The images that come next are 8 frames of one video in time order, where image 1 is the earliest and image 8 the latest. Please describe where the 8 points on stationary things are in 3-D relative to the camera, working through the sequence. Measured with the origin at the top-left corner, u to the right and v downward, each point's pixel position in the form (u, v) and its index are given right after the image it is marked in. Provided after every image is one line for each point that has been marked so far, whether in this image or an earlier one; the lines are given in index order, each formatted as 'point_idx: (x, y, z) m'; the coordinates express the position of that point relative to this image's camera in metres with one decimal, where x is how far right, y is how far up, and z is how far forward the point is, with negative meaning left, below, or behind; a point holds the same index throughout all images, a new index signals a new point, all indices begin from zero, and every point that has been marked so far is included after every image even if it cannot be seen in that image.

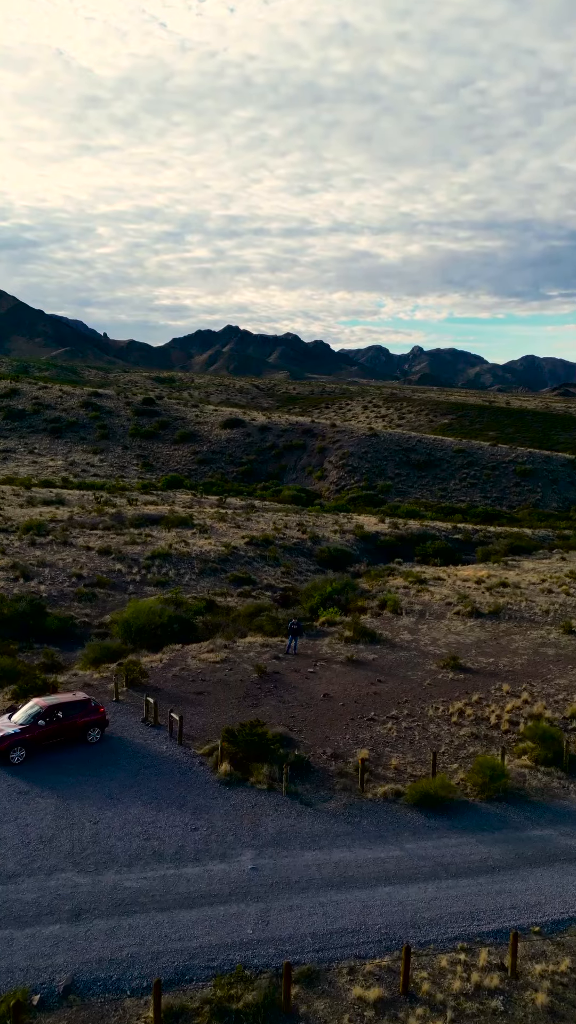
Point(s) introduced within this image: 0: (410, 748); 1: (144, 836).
0: (+2.6, -5.1, +16.7) m
1: (-2.4, -5.4, +12.8) m
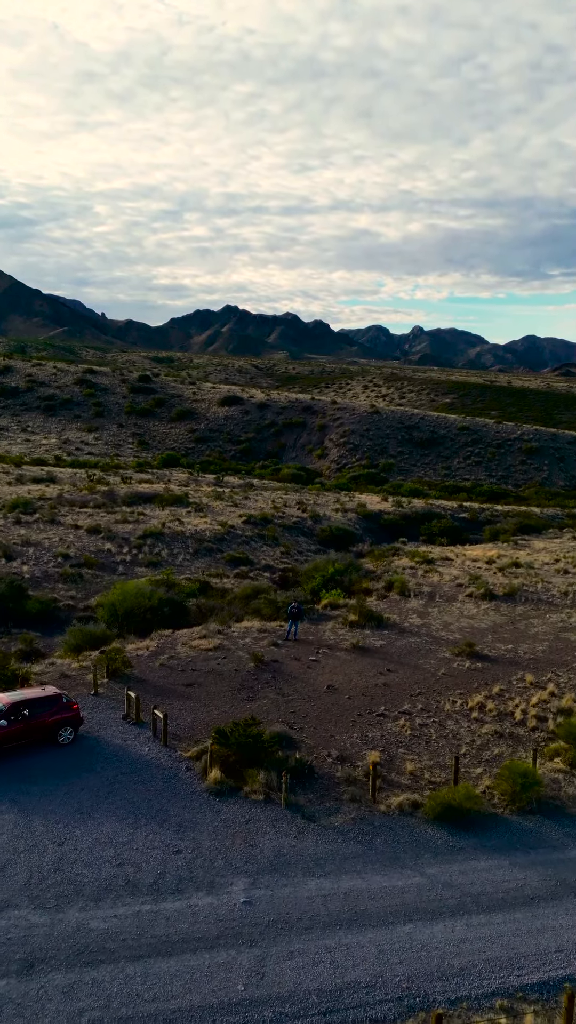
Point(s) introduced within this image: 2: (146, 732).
0: (+2.6, -4.5, +14.6) m
1: (-2.4, -4.9, +10.8) m
2: (-2.7, -4.2, +14.9) m
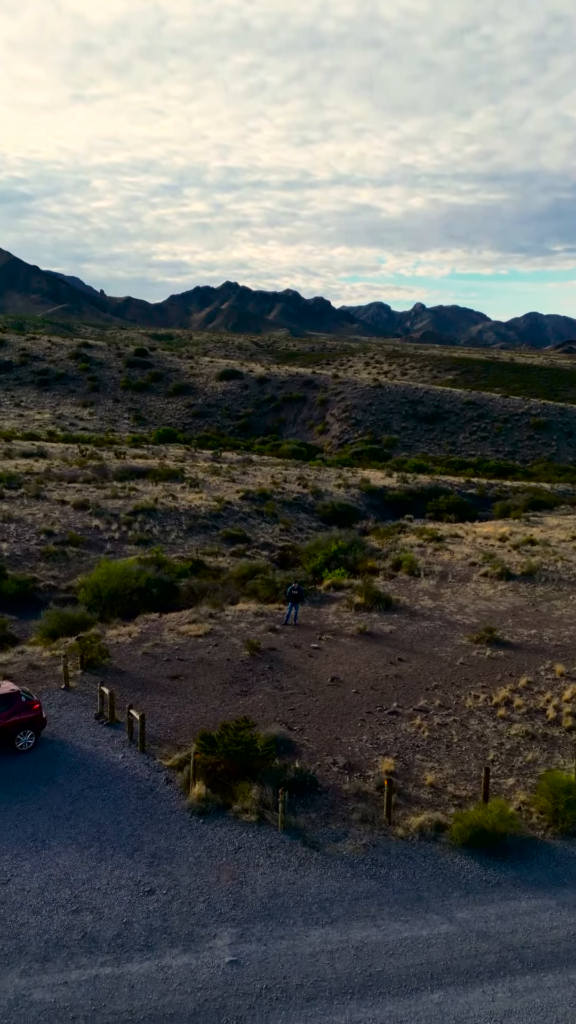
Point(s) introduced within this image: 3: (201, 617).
0: (+2.6, -4.0, +12.5) m
1: (-2.4, -4.4, +8.7) m
2: (-2.7, -3.7, +12.8) m
3: (-2.2, -2.7, +19.6) m
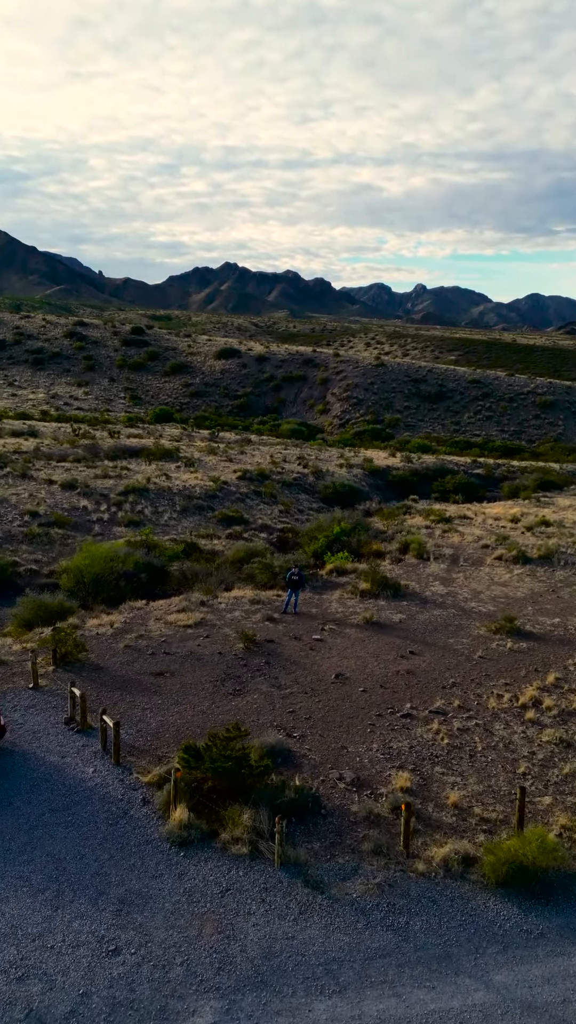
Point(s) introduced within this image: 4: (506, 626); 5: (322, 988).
0: (+2.6, -3.6, +10.8) m
1: (-2.4, -4.1, +7.0) m
2: (-2.8, -3.3, +11.1) m
3: (-2.2, -2.1, +17.8) m
4: (+4.7, -2.5, +16.7) m
5: (+0.3, -4.3, +7.0) m
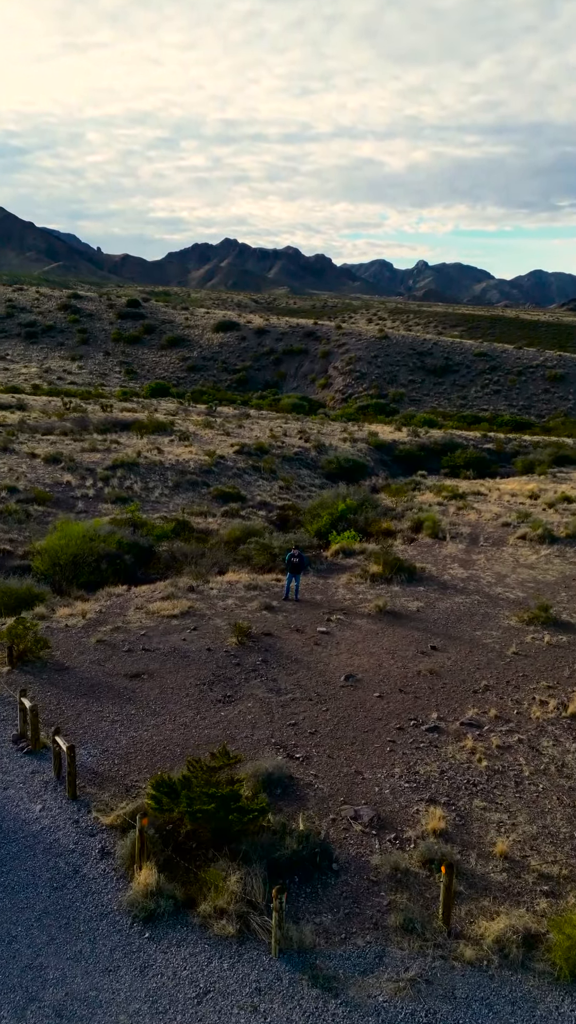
0: (+2.6, -3.2, +8.6) m
1: (-2.4, -3.9, +4.8) m
2: (-2.8, -2.9, +8.8) m
3: (-2.2, -1.6, +15.6) m
4: (+4.7, -1.9, +14.5) m
5: (+0.3, -4.0, +4.9) m
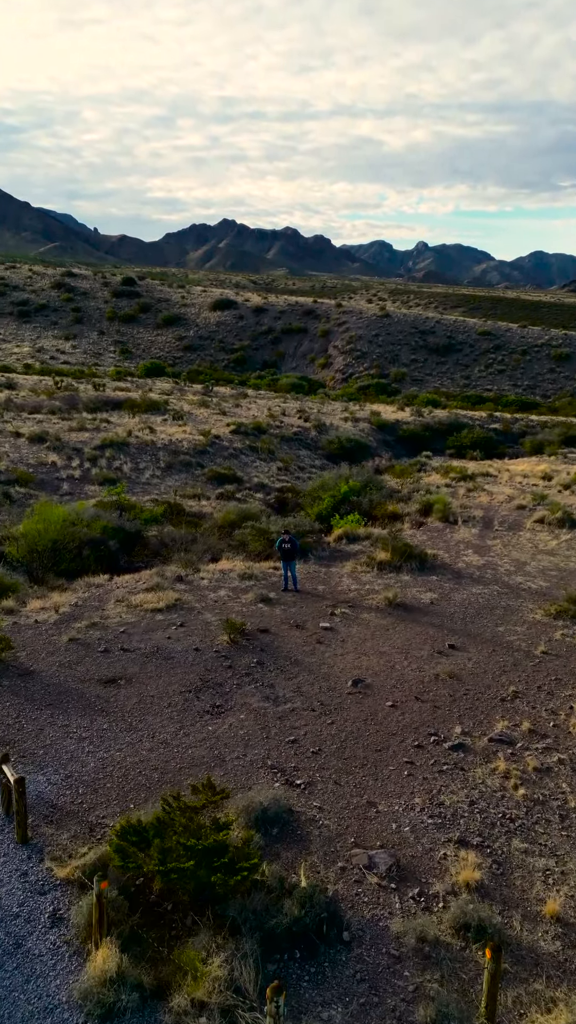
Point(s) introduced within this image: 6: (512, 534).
0: (+2.6, -3.1, +7.1) m
1: (-2.4, -3.8, +3.3) m
2: (-2.8, -2.7, +7.3) m
3: (-2.2, -1.3, +14.0) m
4: (+4.7, -1.6, +12.9) m
5: (+0.3, -3.9, +3.4) m
6: (+5.4, -0.5, +18.8) m
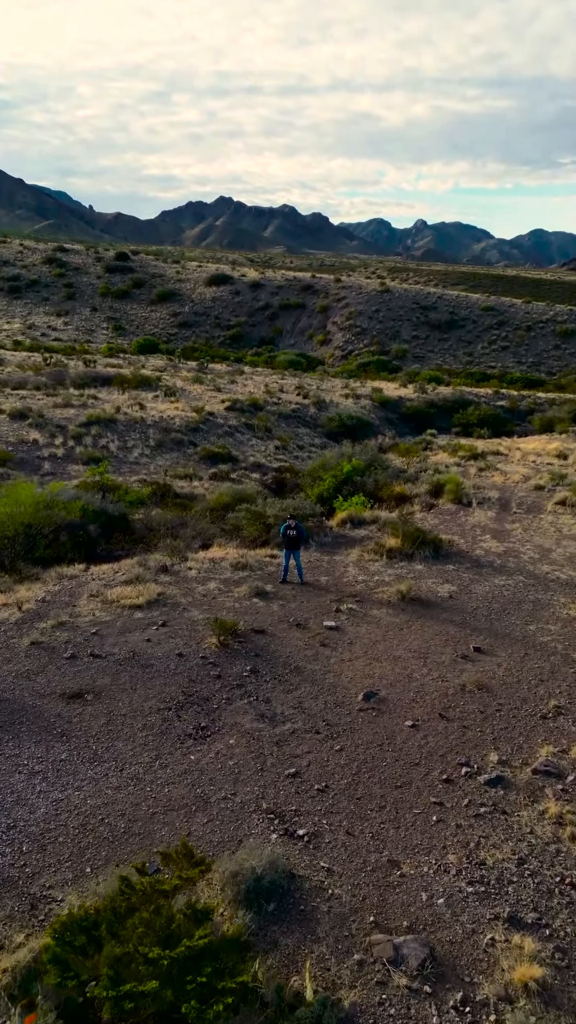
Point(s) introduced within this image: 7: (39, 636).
0: (+2.6, -2.9, +5.5) m
1: (-2.4, -3.7, +1.7) m
2: (-2.8, -2.6, +5.7) m
3: (-2.3, -1.0, +12.4) m
4: (+4.7, -1.4, +11.3) m
5: (+0.3, -3.9, +1.8) m
6: (+5.4, -0.1, +17.1) m
7: (-3.2, -1.5, +9.9) m
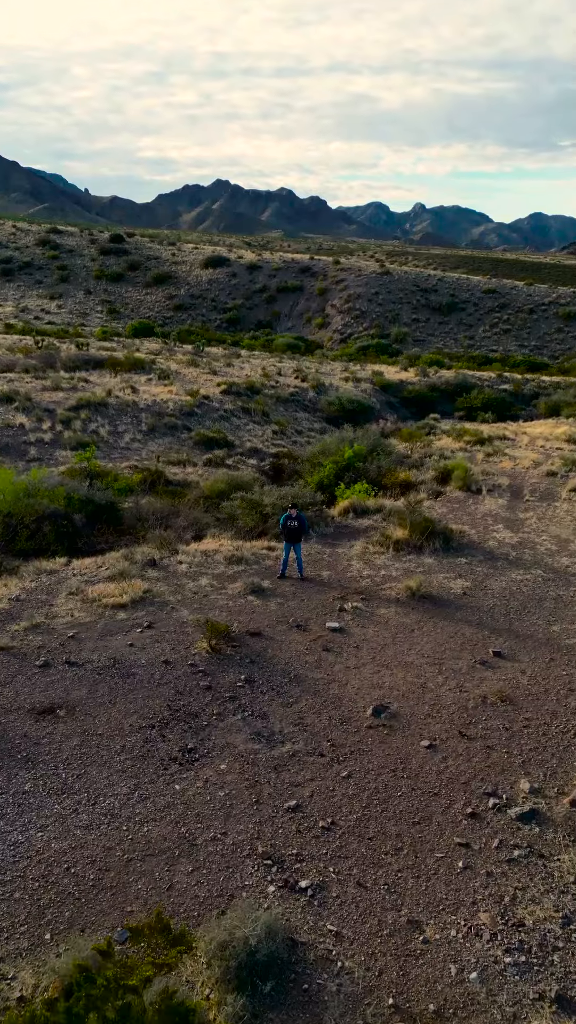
0: (+2.6, -2.9, +4.5) m
1: (-2.4, -3.8, +0.7) m
2: (-2.8, -2.6, +4.7) m
3: (-2.3, -0.8, +11.3) m
4: (+4.7, -1.2, +10.3) m
5: (+0.4, -3.9, +0.8) m
6: (+5.4, +0.2, +16.1) m
7: (-3.2, -1.4, +8.9) m
